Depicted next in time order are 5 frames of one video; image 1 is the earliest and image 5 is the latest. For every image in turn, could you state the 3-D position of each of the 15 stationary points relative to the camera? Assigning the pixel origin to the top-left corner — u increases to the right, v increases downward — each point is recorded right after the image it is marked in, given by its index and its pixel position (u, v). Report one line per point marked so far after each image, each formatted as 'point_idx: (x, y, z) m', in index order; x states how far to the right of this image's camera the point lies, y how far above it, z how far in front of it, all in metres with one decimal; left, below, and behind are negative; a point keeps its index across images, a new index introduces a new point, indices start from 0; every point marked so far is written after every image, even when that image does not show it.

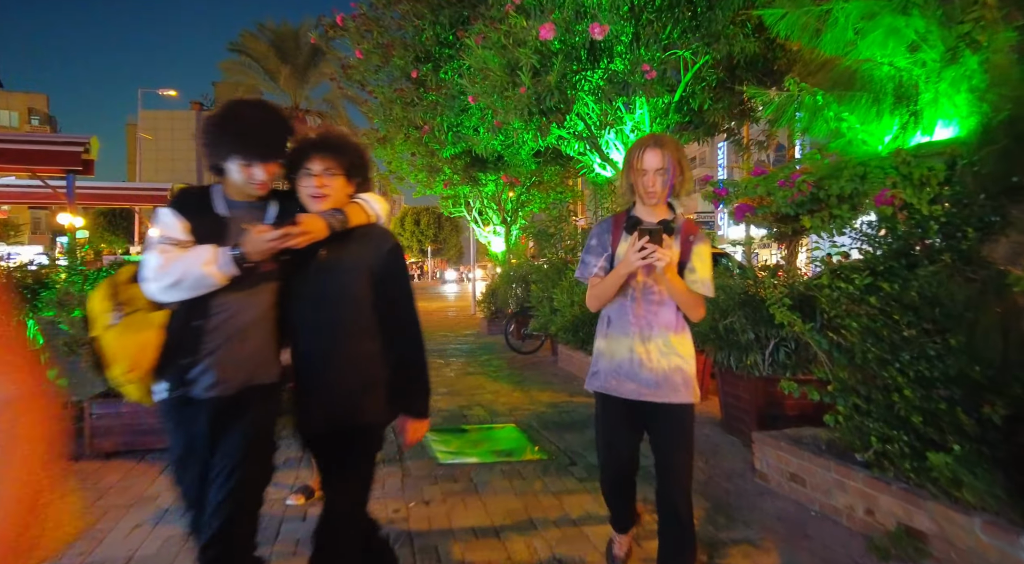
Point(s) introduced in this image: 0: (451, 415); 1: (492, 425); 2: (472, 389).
0: (-0.7, -1.6, +7.5) m
1: (-0.2, -1.6, +7.0) m
2: (-0.5, -1.5, +9.0) m
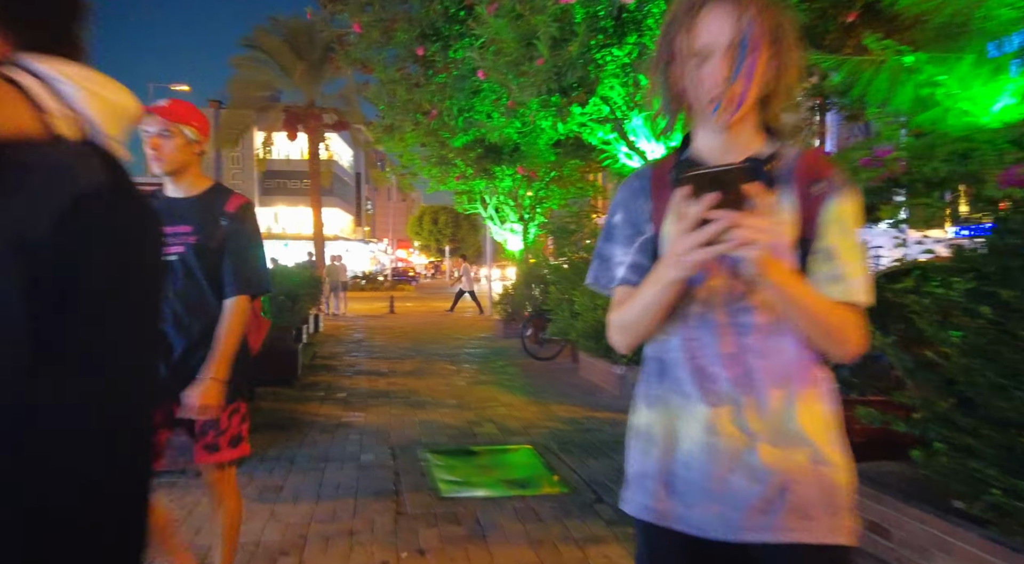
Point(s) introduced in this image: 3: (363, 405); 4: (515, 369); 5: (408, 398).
0: (-0.6, -1.6, +6.6) m
1: (-0.1, -1.6, +6.2) m
2: (-0.3, -1.5, +8.1) m
3: (-1.8, -1.5, +7.8) m
4: (0.0, -1.5, +10.9) m
5: (-1.4, -1.5, +8.2) m
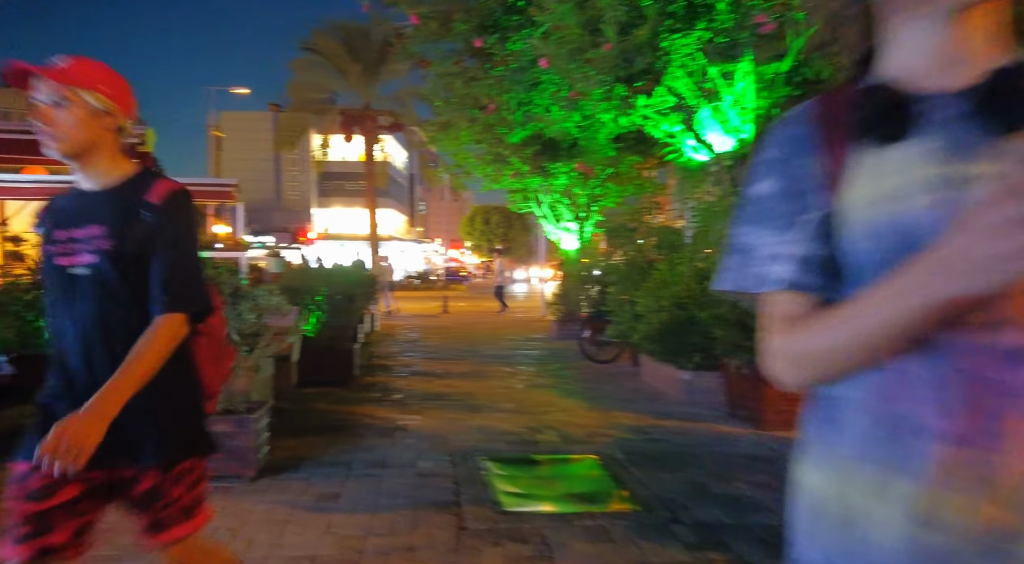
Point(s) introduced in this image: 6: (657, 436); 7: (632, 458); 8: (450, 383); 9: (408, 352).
0: (+0.1, -1.6, +6.3) m
1: (+0.5, -1.6, +5.8) m
2: (+0.4, -1.5, +7.8) m
3: (-1.1, -1.5, +7.6) m
4: (+1.0, -1.5, +10.5) m
5: (-0.6, -1.5, +8.0) m
6: (+1.5, -1.6, +6.7) m
7: (+1.1, -1.6, +5.9) m
8: (-0.9, -1.5, +9.3) m
9: (-2.1, -1.4, +12.6) m
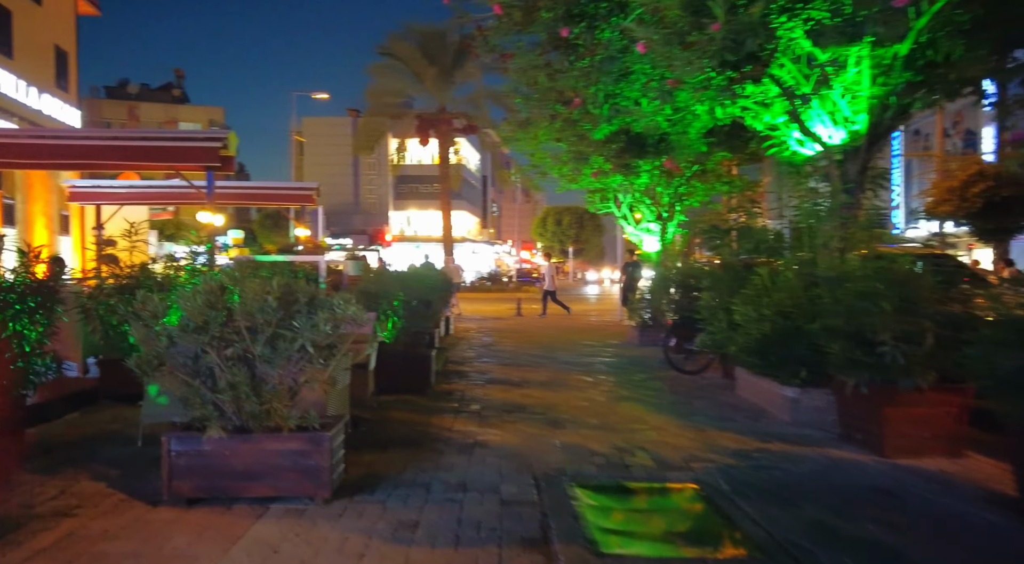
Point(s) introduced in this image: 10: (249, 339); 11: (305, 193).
0: (+0.9, -1.6, +5.8) m
1: (+1.3, -1.7, +5.3) m
2: (+1.4, -1.6, +7.2) m
3: (-0.2, -1.6, +7.2) m
4: (+2.3, -1.6, +9.8) m
5: (+0.4, -1.6, +7.5) m
6: (+2.4, -1.7, +6.0) m
7: (+1.9, -1.7, +5.2) m
8: (+0.2, -1.6, +8.8) m
9: (-0.5, -1.5, +12.3) m
10: (-1.8, -0.4, +4.4) m
11: (-5.3, +2.3, +16.2) m
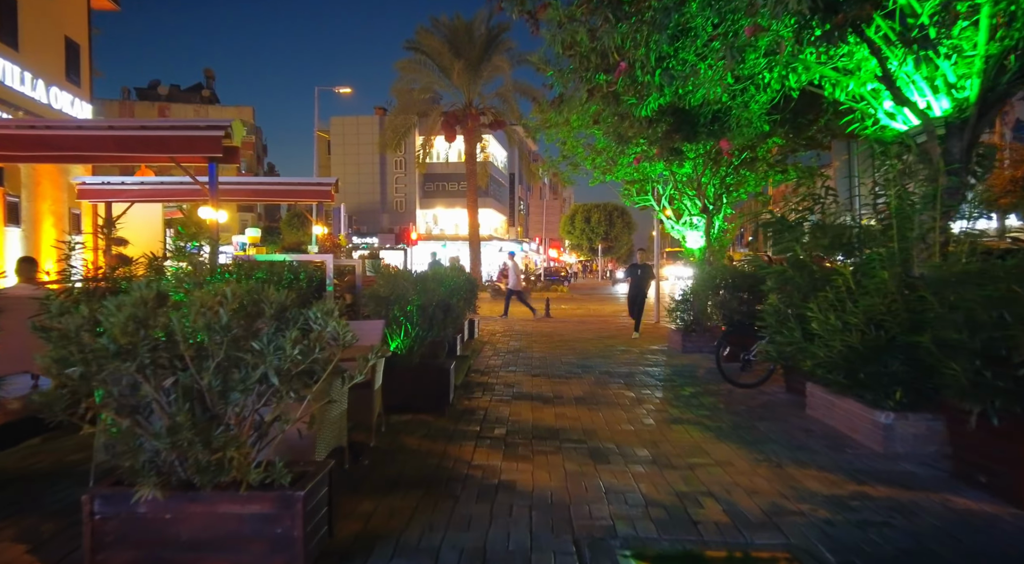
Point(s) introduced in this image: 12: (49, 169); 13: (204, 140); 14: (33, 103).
0: (+1.1, -1.7, +4.5) m
1: (+1.5, -1.7, +4.0) m
2: (+1.7, -1.6, +6.0) m
3: (+0.2, -1.6, +6.0) m
4: (+2.7, -1.6, +8.5) m
5: (+0.7, -1.6, +6.3) m
6: (+2.6, -1.7, +4.7) m
7: (+2.1, -1.7, +3.9) m
8: (+0.6, -1.6, +7.6) m
9: (0.0, -1.5, +11.1) m
10: (-1.7, -0.4, +3.3) m
11: (-4.6, +2.3, +15.2) m
12: (-11.6, +2.9, +15.8) m
13: (-5.1, +2.4, +10.4) m
14: (-11.5, +4.3, +15.0) m
